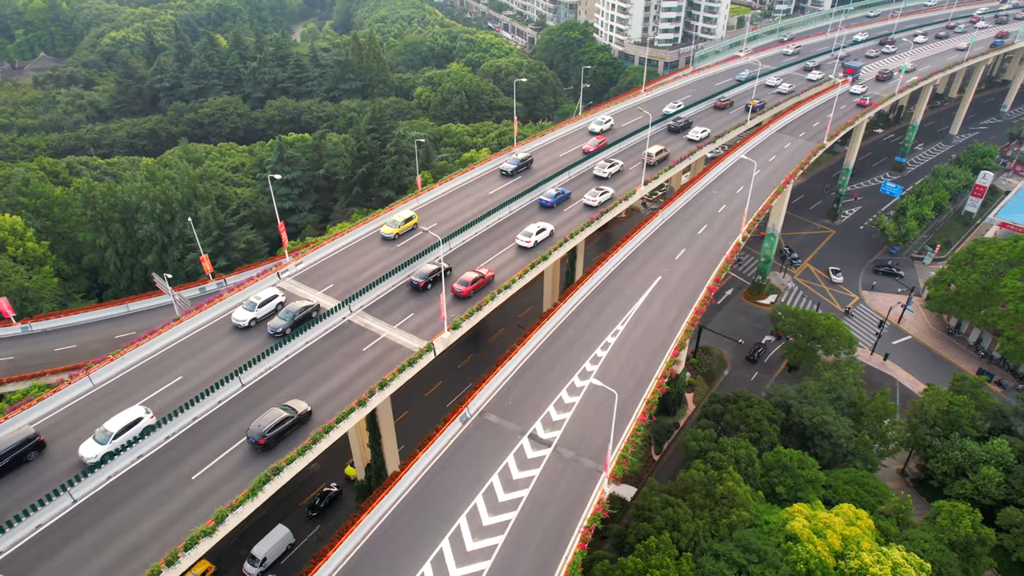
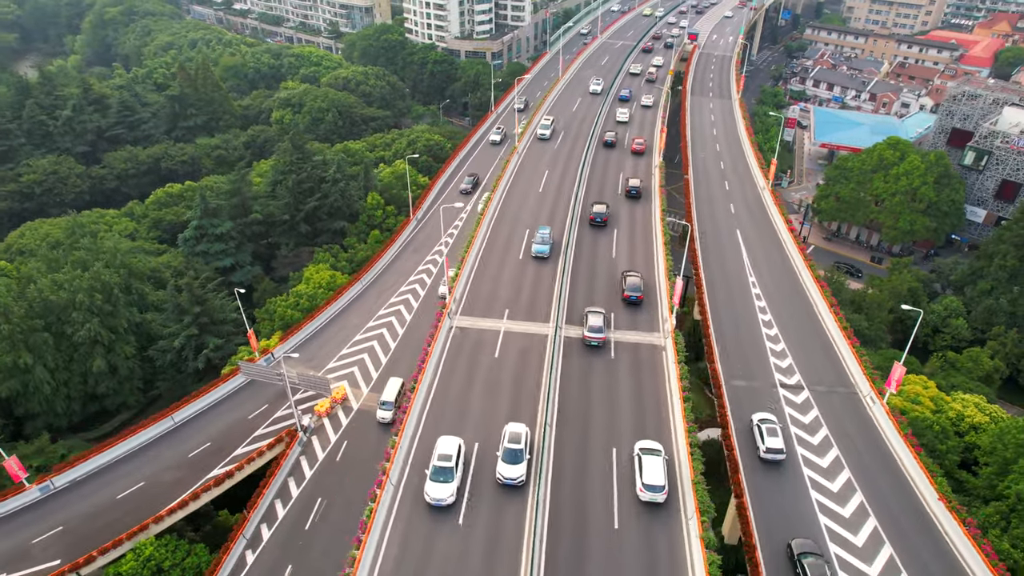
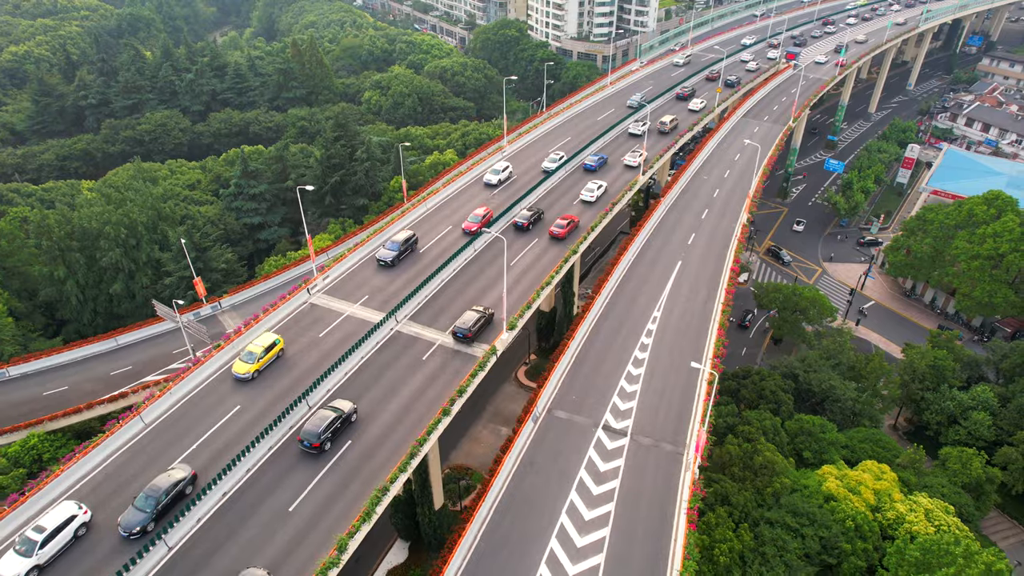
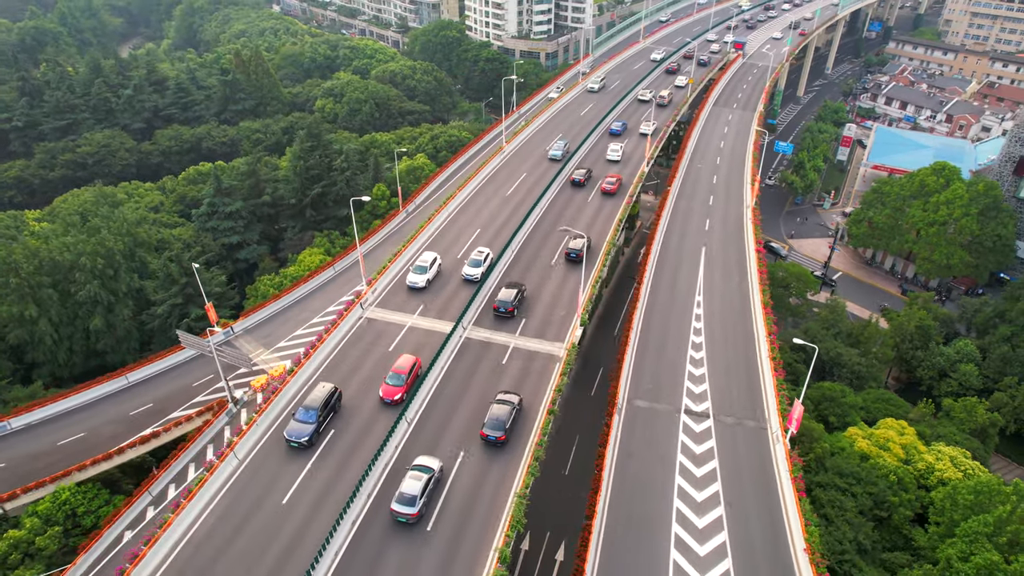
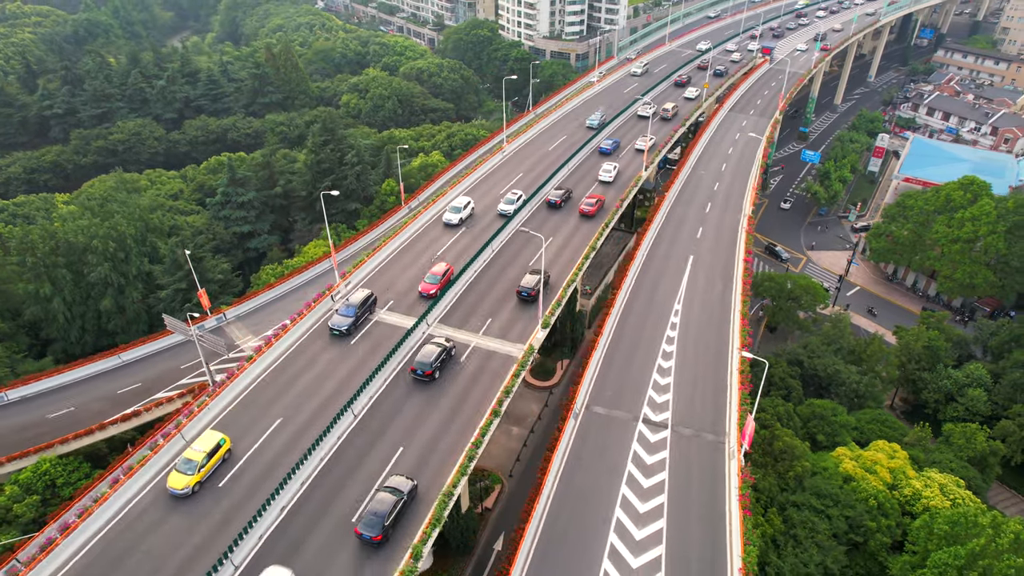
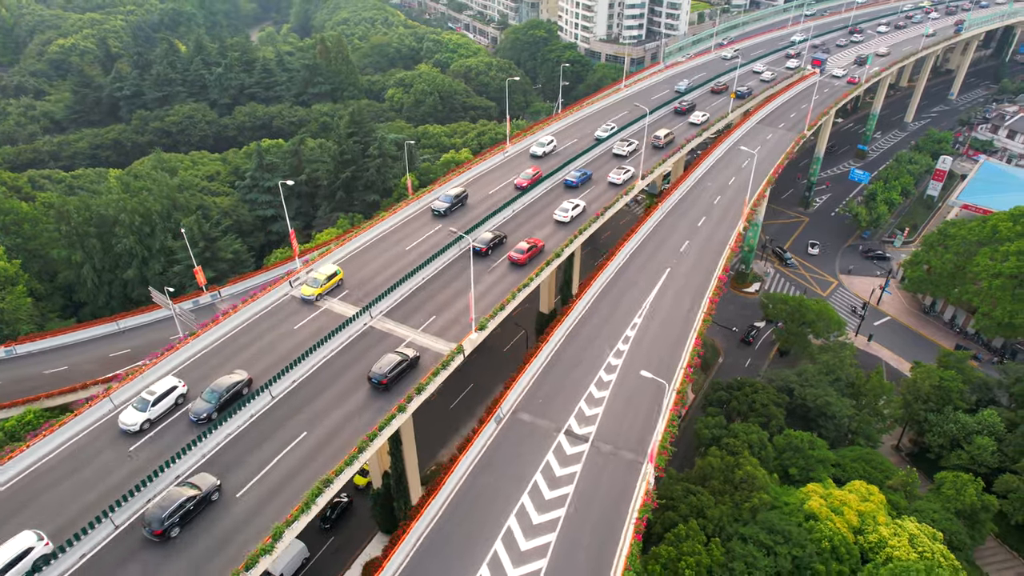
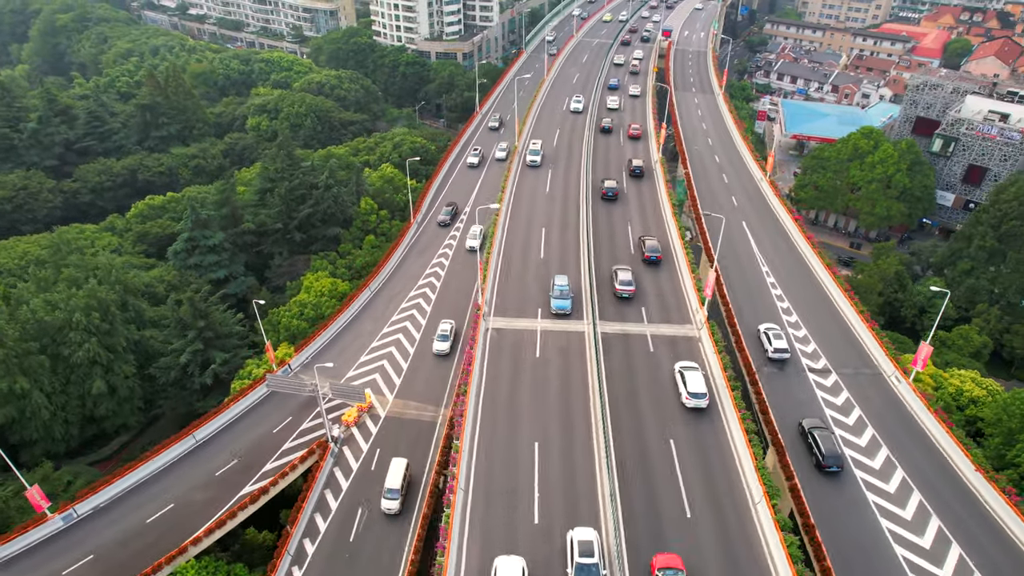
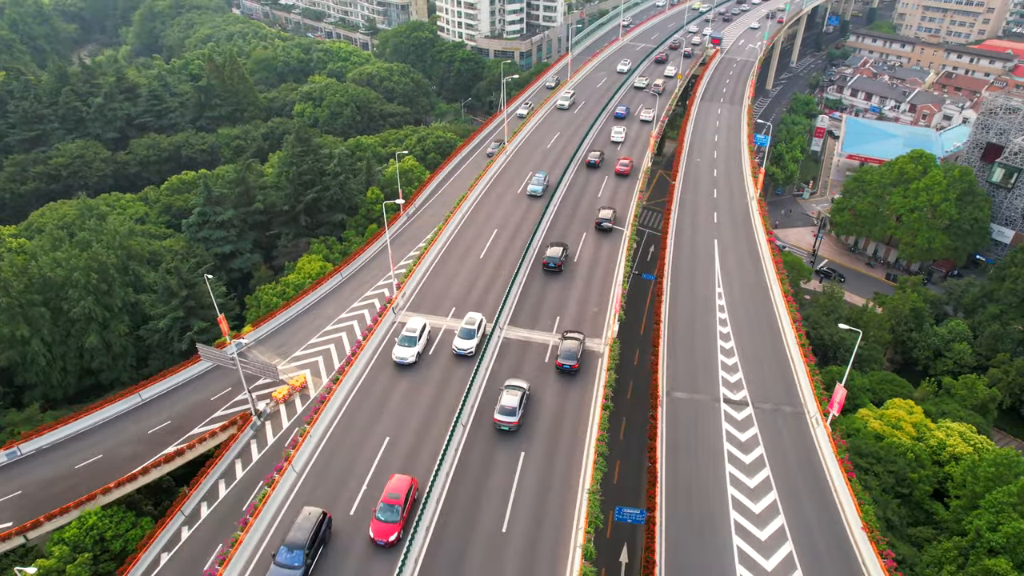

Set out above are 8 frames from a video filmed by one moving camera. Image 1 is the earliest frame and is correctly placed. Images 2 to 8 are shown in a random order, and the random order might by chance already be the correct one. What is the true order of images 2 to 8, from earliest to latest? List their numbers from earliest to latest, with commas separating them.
6, 3, 5, 4, 8, 2, 7
